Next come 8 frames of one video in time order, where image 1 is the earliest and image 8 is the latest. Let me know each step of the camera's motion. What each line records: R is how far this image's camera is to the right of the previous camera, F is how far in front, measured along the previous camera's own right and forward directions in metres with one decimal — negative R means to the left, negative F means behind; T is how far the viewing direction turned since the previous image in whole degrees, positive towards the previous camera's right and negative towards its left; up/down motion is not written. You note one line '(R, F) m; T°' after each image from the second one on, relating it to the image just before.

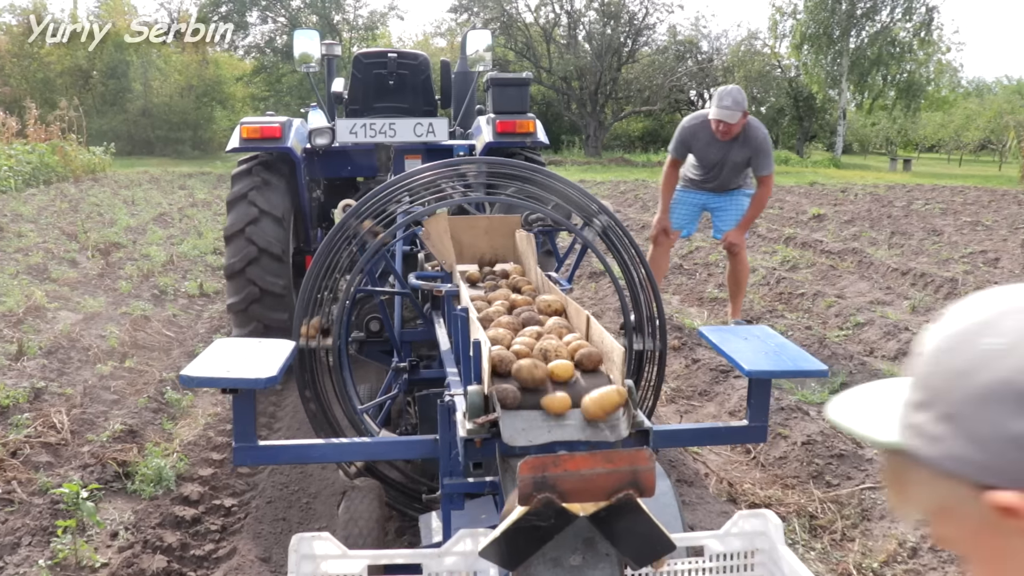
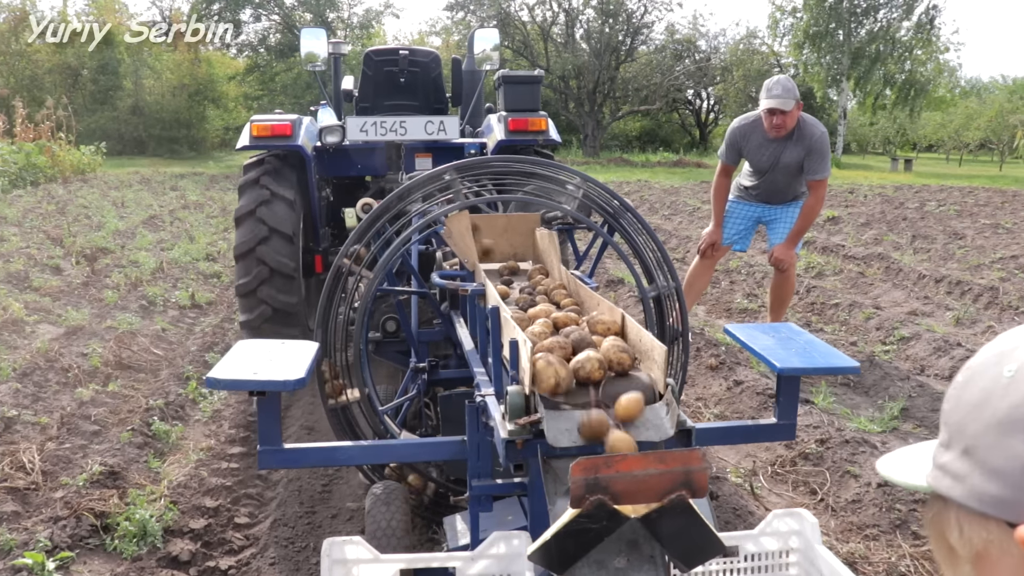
(-0.1, +0.4) m; 0°
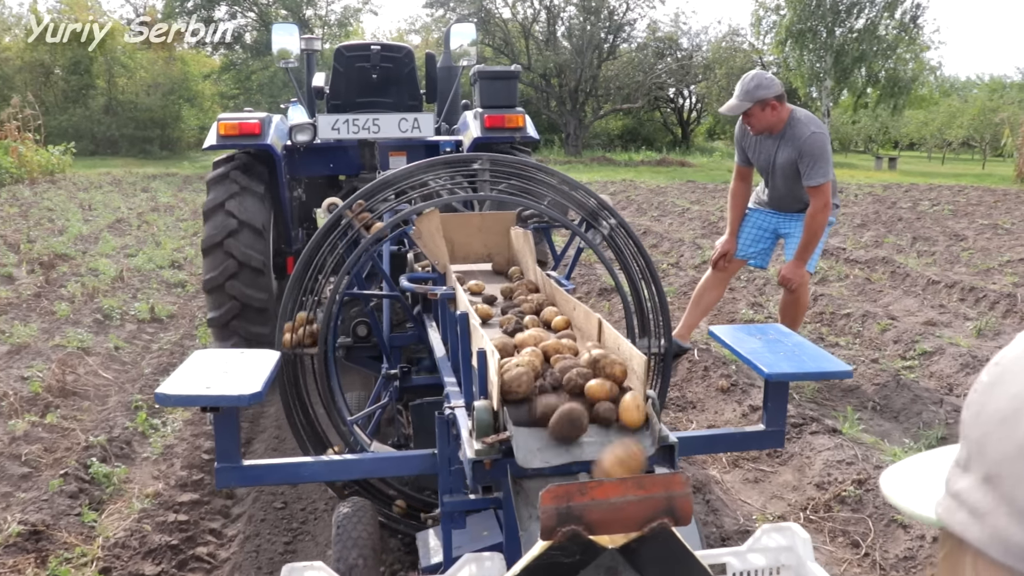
(0.0, +0.4) m; +1°
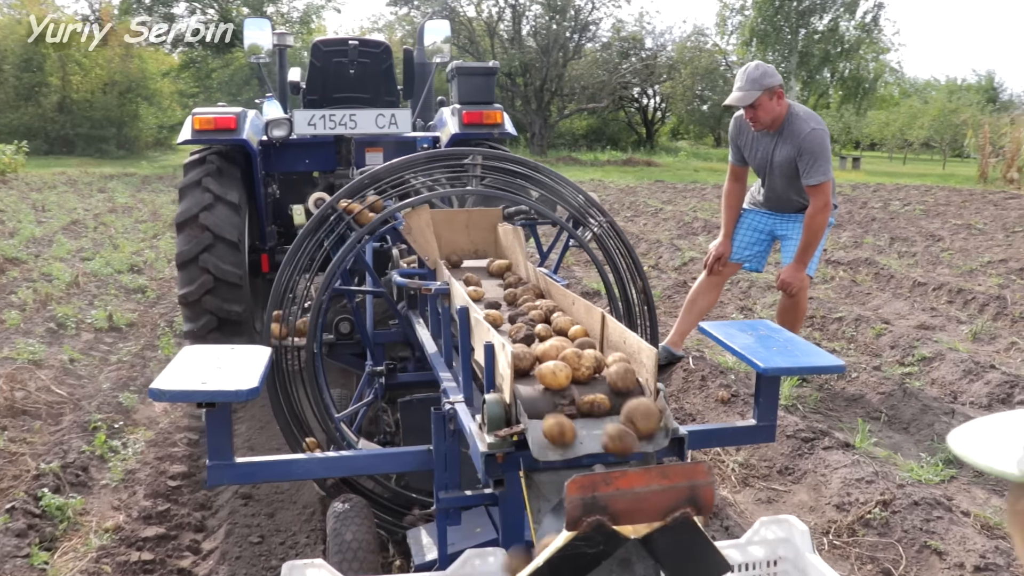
(-0.1, +0.2) m; +2°
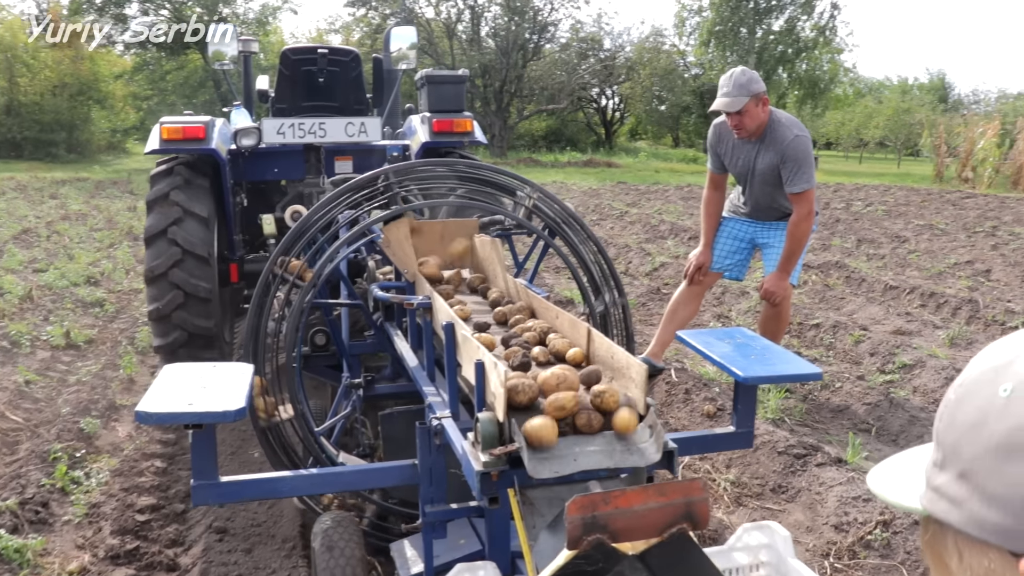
(-0.1, +0.1) m; +2°
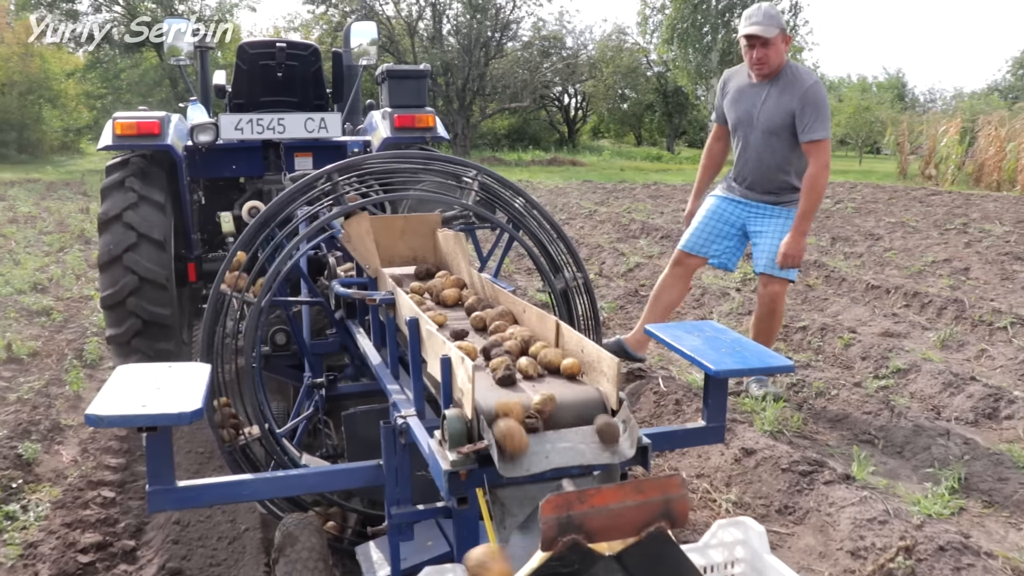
(-0.1, +0.3) m; +2°
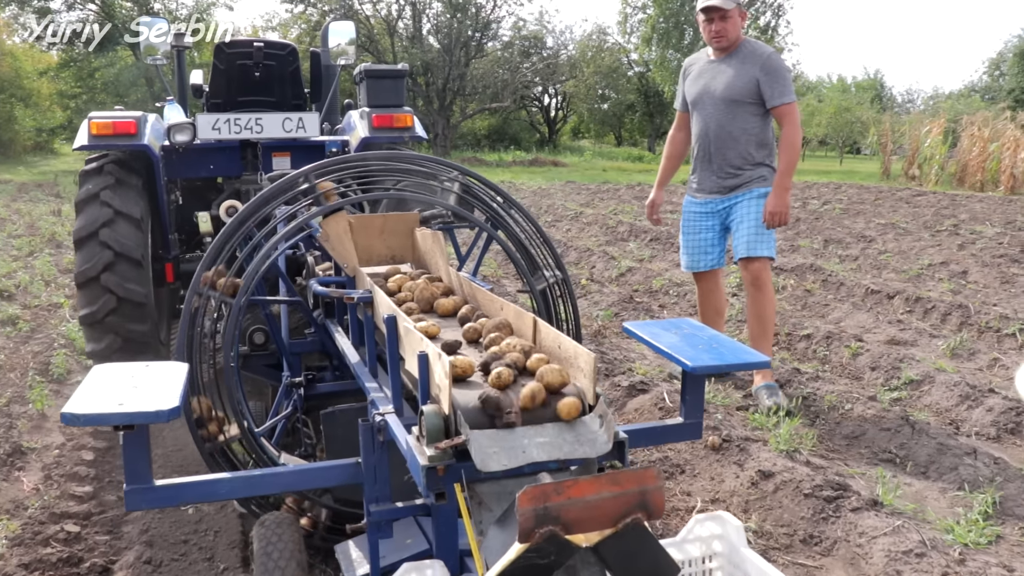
(-0.1, +0.2) m; +1°
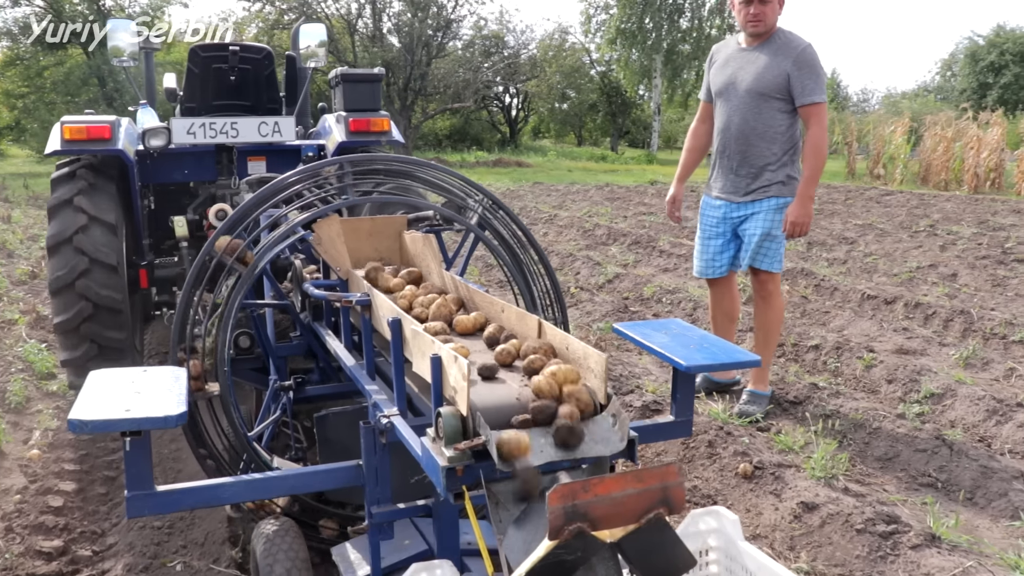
(-0.2, +0.3) m; +2°
